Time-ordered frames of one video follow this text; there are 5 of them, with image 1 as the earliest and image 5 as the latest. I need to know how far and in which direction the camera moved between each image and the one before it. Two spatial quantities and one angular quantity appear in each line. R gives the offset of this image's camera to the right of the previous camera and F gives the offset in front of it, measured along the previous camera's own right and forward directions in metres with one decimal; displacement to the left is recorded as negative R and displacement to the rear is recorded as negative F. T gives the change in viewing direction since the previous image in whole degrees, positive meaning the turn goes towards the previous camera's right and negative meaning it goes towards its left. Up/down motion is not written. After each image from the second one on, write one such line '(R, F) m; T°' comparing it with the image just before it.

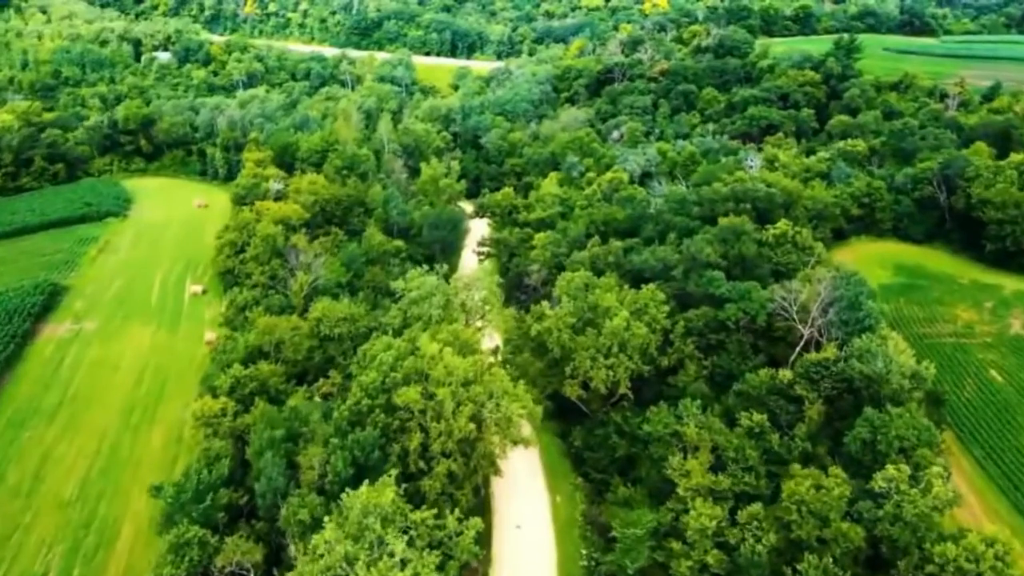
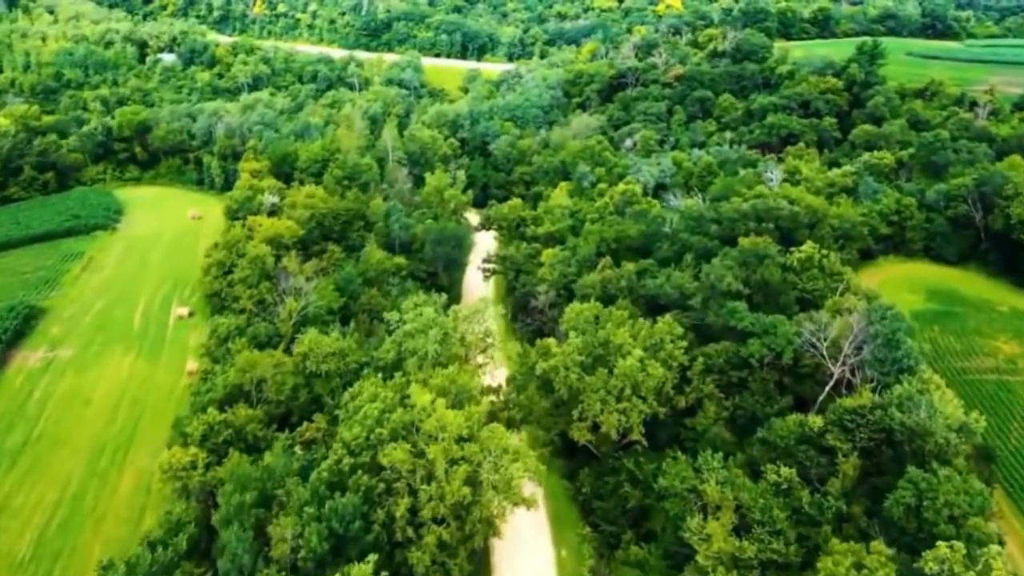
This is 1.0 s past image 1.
(+0.3, +3.9) m; -1°
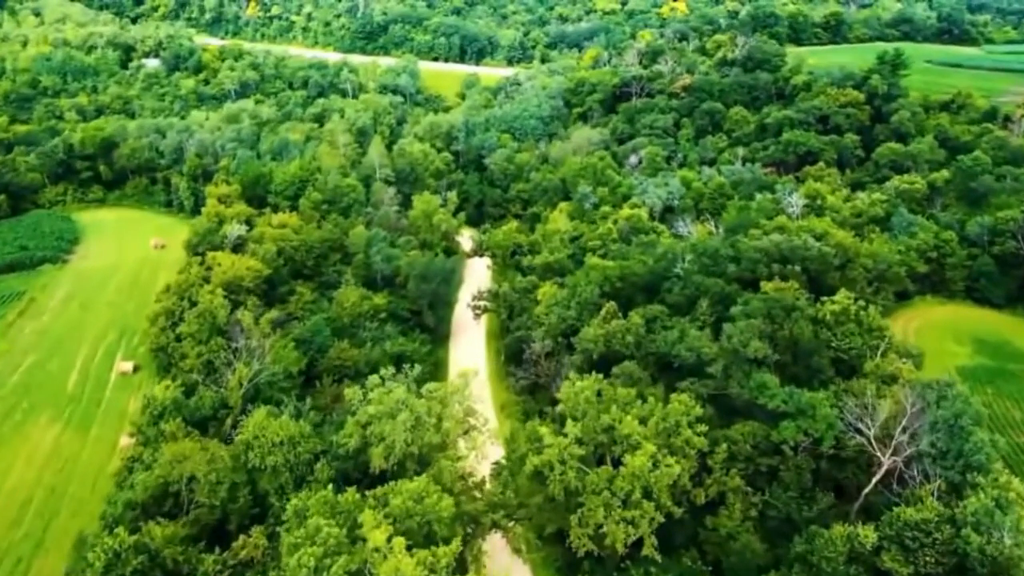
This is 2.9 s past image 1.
(+0.6, +7.2) m; 0°
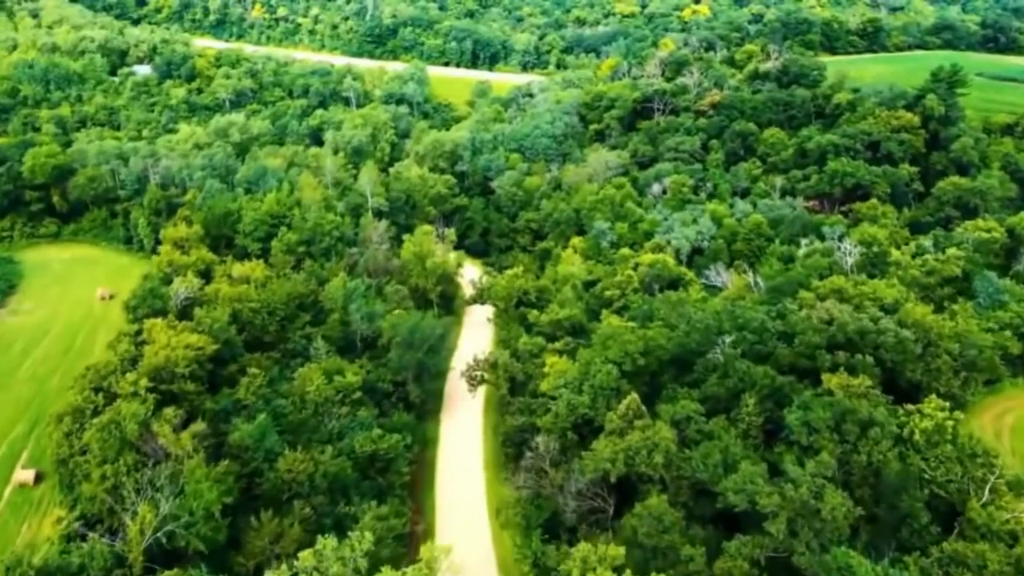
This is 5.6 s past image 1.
(+0.8, +10.5) m; -1°
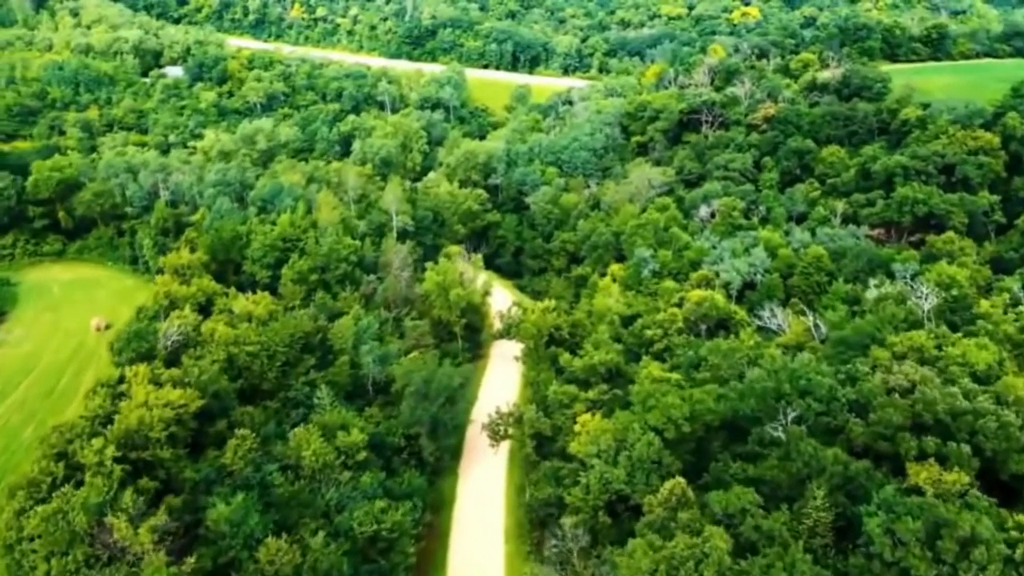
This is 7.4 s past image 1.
(+0.5, +6.2) m; -2°
